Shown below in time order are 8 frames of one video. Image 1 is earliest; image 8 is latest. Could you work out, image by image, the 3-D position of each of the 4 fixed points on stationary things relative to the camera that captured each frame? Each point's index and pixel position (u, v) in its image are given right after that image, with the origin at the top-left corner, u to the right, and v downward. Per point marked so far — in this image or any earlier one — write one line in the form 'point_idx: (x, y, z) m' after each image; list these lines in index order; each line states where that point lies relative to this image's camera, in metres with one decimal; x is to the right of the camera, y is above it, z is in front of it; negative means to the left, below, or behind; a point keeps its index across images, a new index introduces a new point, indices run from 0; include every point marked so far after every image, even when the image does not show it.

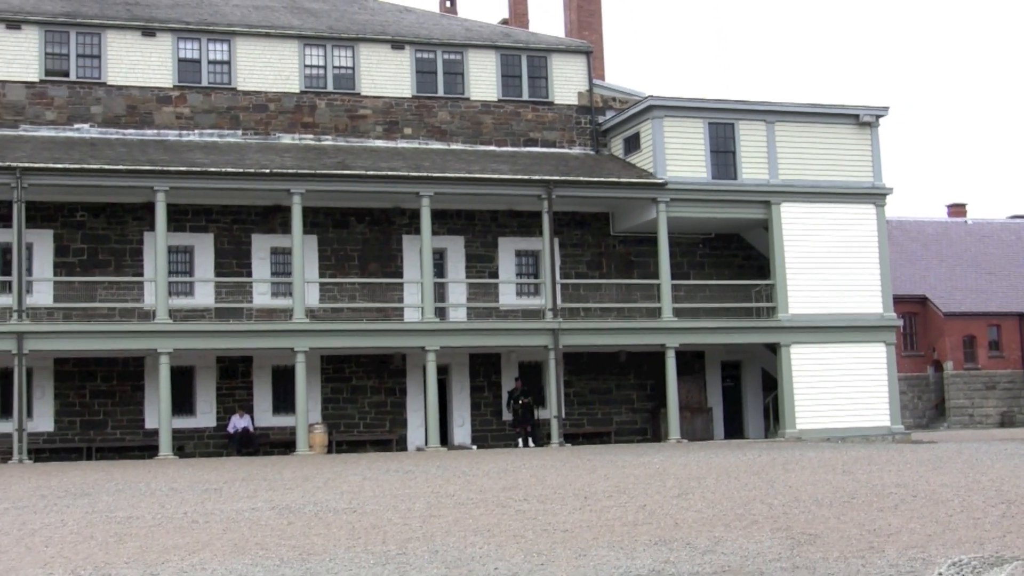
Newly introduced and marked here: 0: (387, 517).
0: (-1.7, -3.1, +15.9) m
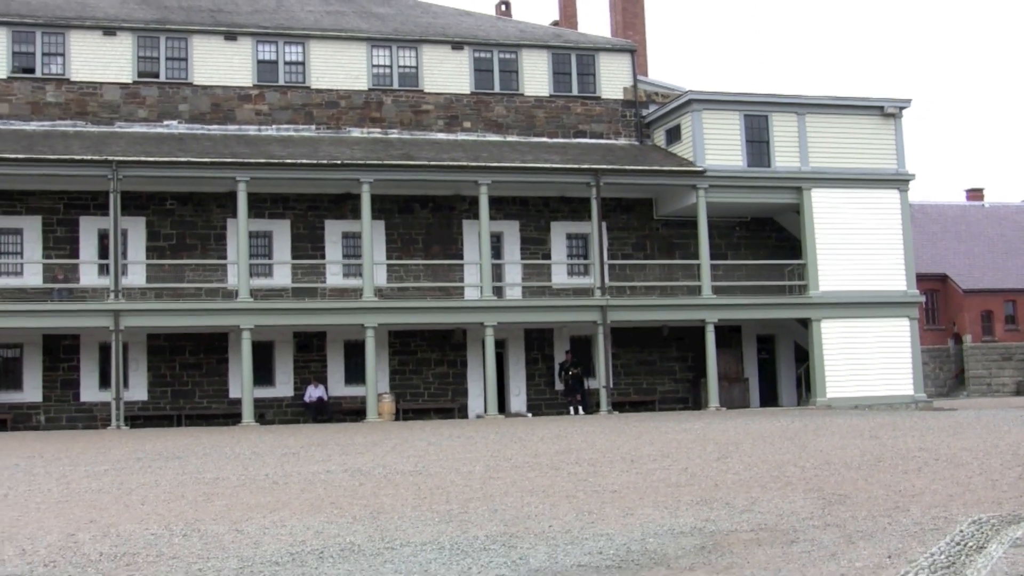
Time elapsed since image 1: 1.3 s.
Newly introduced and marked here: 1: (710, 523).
0: (-0.9, -2.8, +17.4) m
1: (+2.4, -3.0, +14.8) m
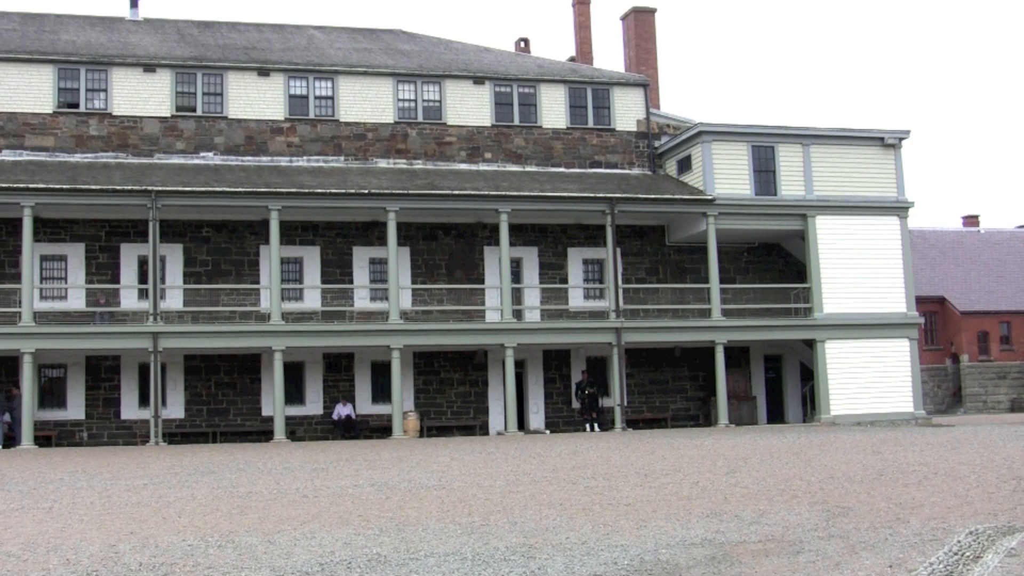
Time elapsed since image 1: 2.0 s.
0: (-0.6, -3.1, +18.3) m
1: (+2.7, -3.3, +15.7) m
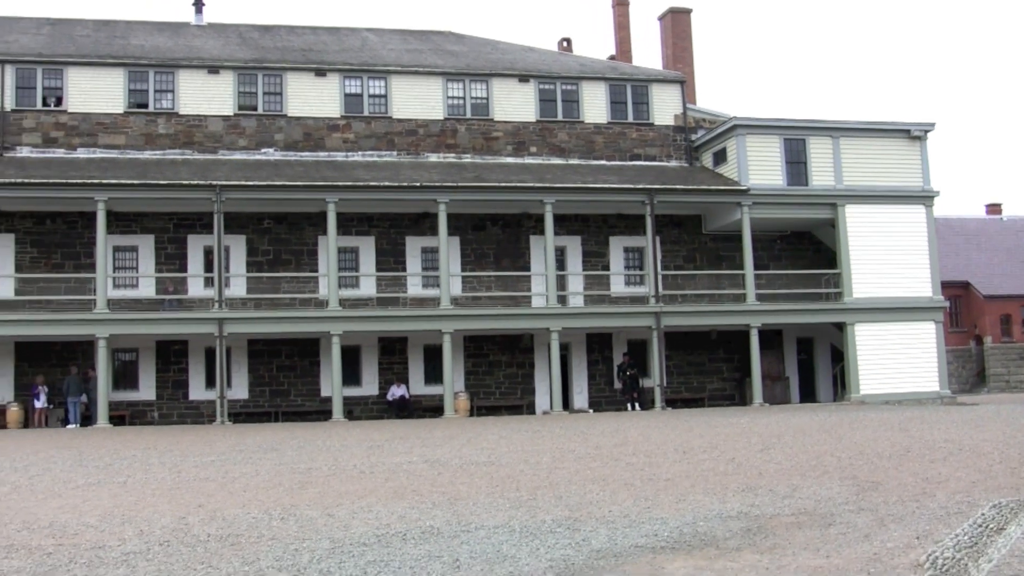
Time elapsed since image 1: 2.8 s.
0: (+0.1, -2.9, +19.3) m
1: (+3.4, -3.1, +16.7) m
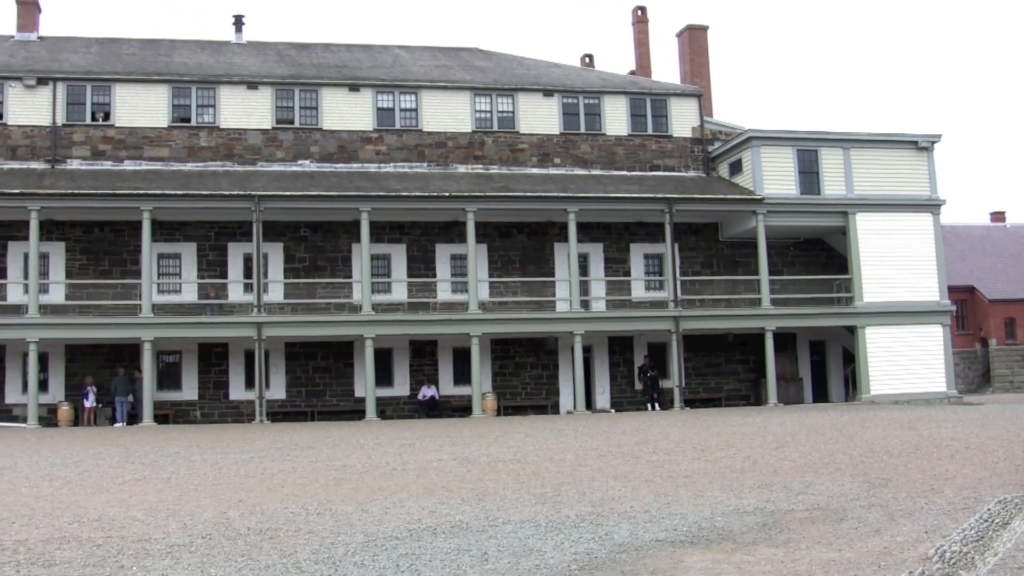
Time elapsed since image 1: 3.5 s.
0: (+0.6, -3.0, +20.2) m
1: (+3.8, -3.2, +17.6) m
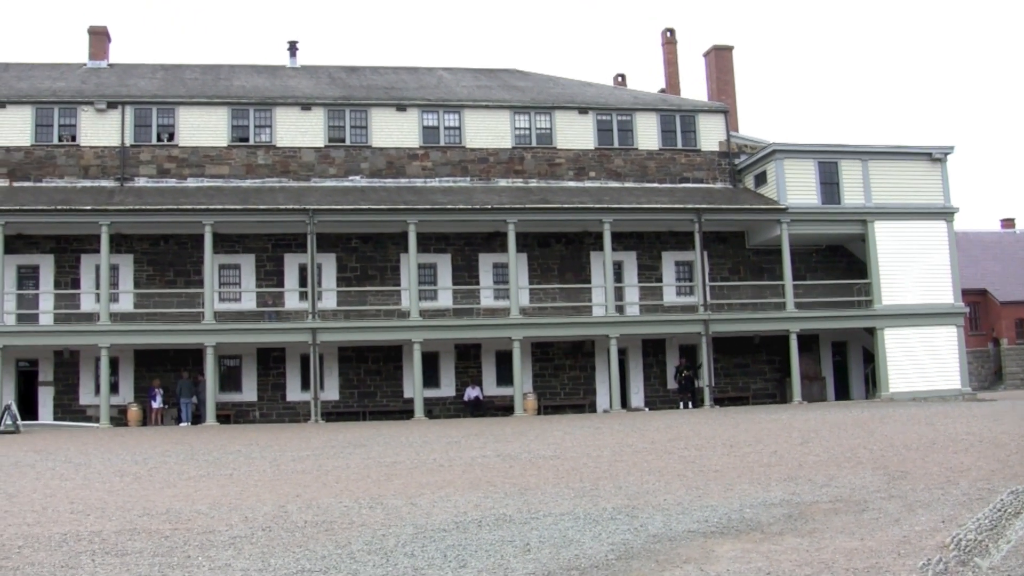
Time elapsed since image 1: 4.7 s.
0: (+1.3, -3.1, +21.5) m
1: (+4.5, -3.2, +18.8) m
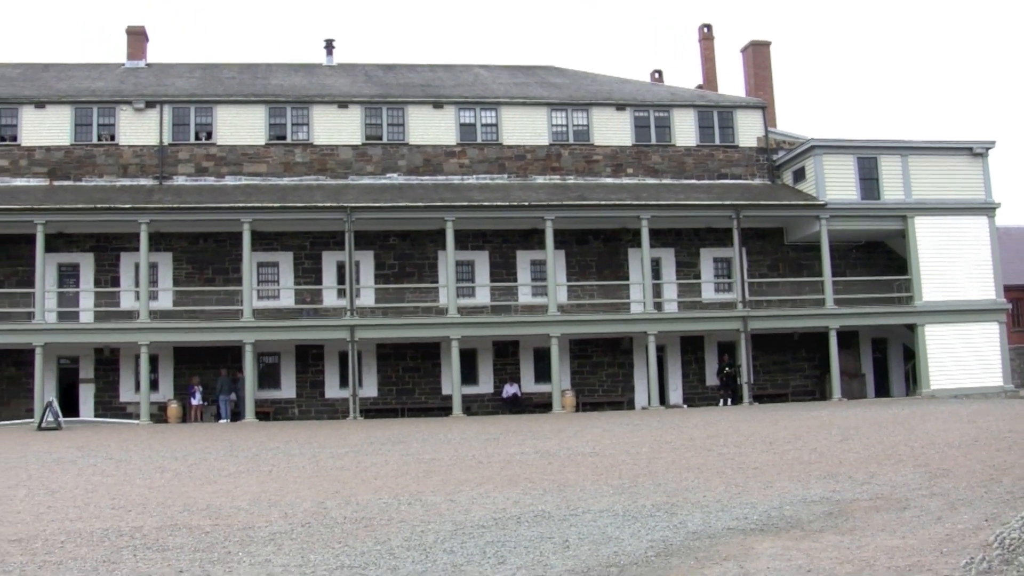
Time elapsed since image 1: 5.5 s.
0: (+2.0, -3.1, +21.5) m
1: (+5.1, -3.2, +18.7) m
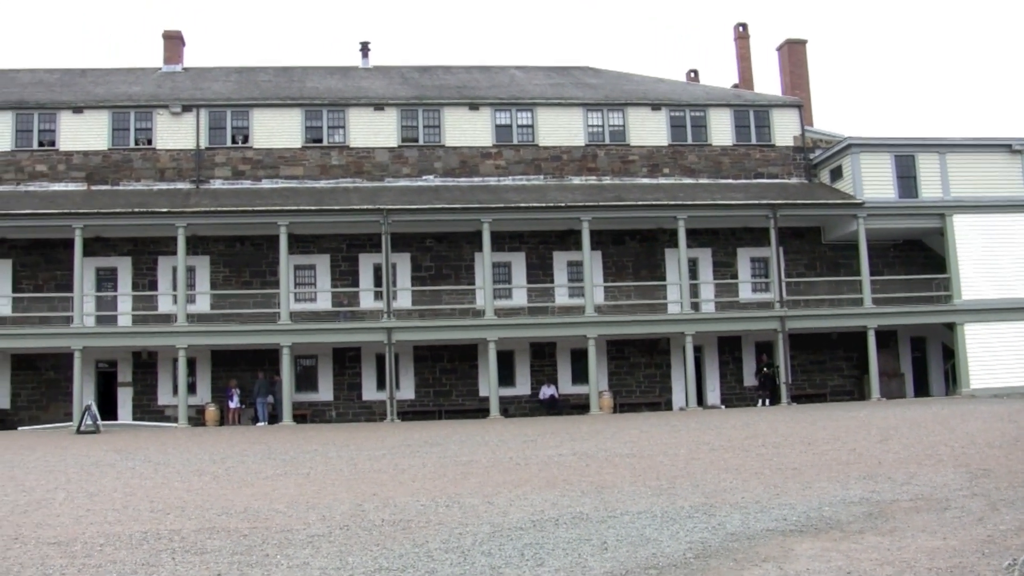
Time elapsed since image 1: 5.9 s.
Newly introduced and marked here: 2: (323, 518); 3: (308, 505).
0: (+2.7, -3.1, +21.4) m
1: (+5.8, -3.1, +18.6) m
2: (-2.7, -3.5, +18.3) m
3: (-3.2, -3.5, +19.1) m
